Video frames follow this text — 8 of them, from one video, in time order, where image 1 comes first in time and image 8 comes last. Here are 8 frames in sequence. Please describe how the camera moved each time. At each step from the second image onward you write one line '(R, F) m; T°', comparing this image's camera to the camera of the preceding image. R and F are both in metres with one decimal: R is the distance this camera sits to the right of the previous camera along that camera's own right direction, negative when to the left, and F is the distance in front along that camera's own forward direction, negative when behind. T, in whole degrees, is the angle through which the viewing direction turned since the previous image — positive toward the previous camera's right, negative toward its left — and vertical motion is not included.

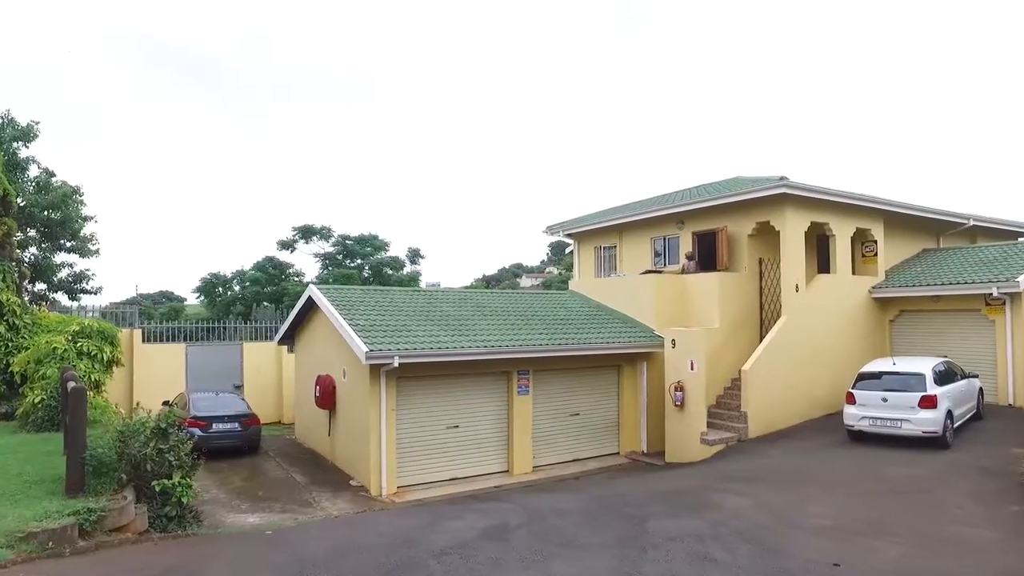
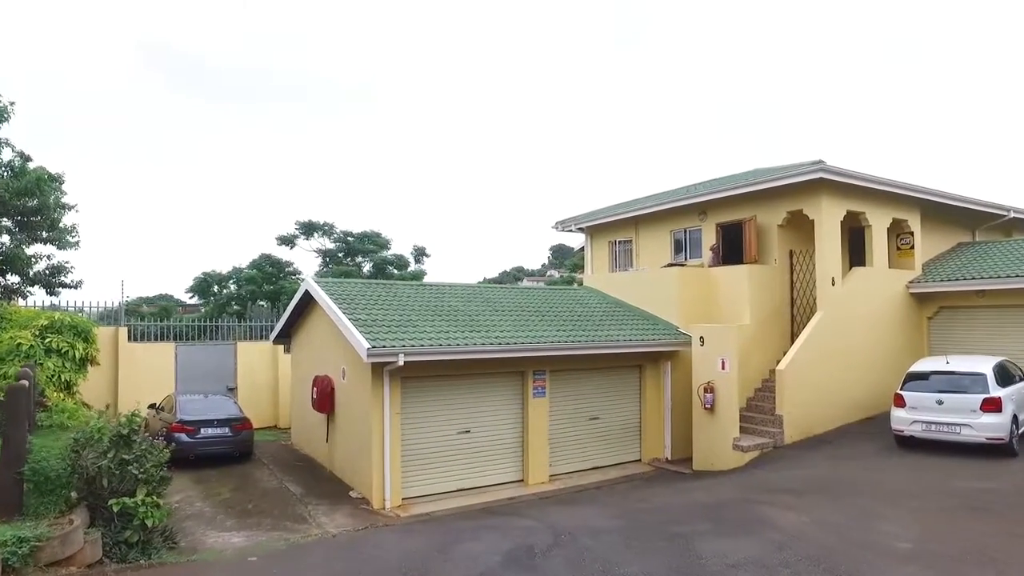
(-0.3, +1.0) m; 0°
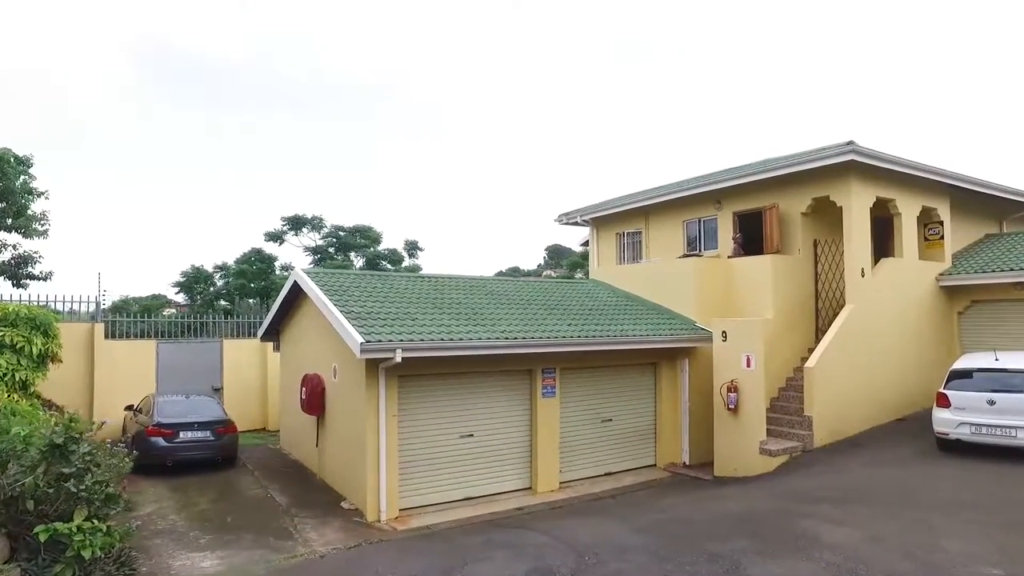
(-0.2, +1.0) m; 0°
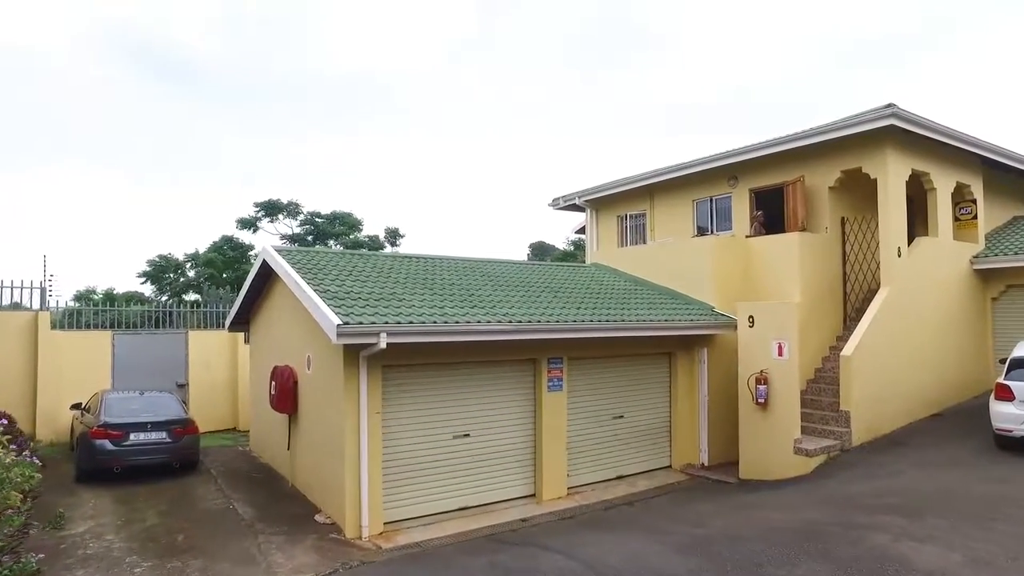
(-0.3, +1.3) m; +1°
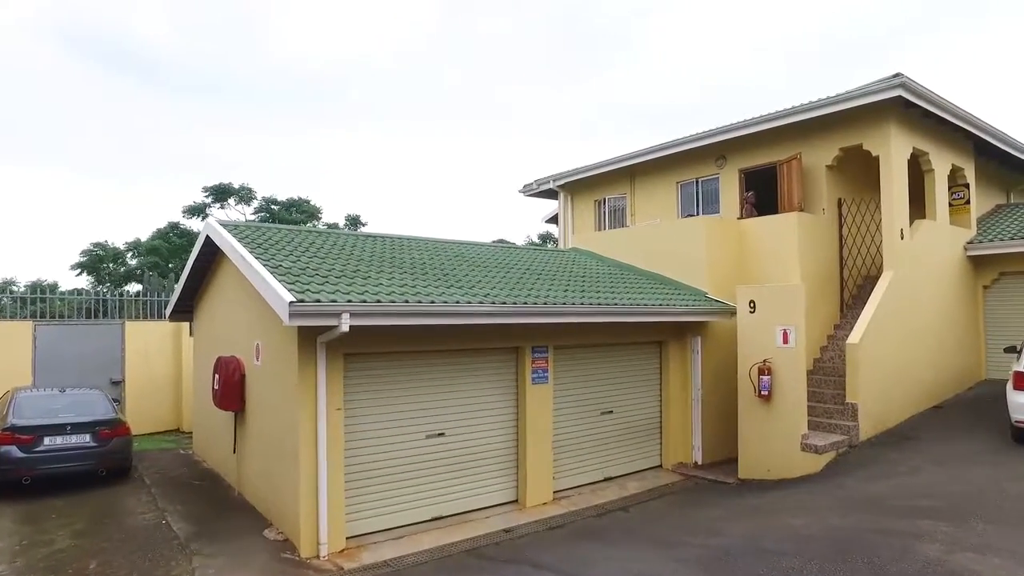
(-0.2, +1.0) m; +3°
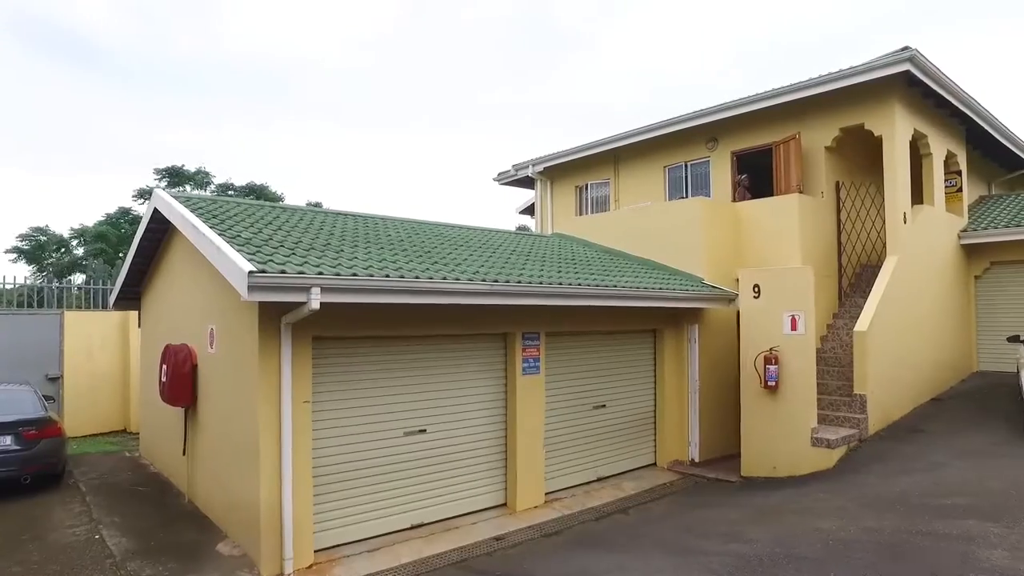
(-0.3, +0.8) m; +3°
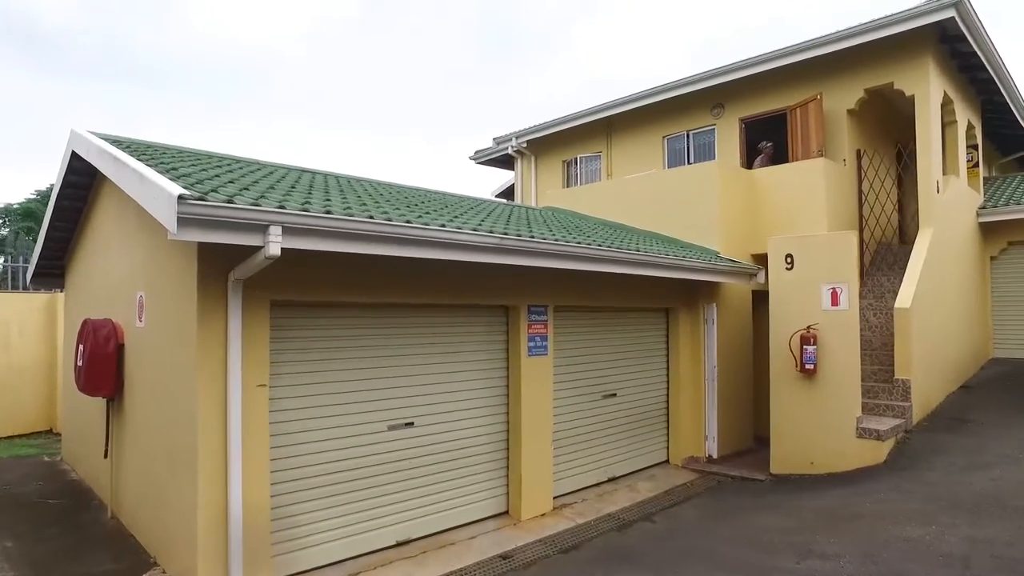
(-0.4, +1.3) m; +3°
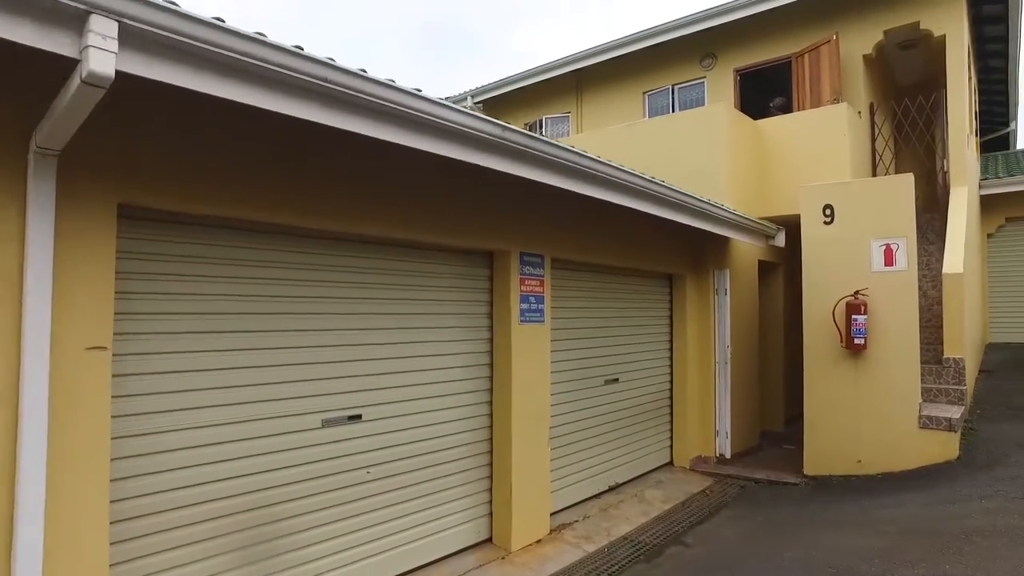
(-0.4, +1.7) m; +6°
